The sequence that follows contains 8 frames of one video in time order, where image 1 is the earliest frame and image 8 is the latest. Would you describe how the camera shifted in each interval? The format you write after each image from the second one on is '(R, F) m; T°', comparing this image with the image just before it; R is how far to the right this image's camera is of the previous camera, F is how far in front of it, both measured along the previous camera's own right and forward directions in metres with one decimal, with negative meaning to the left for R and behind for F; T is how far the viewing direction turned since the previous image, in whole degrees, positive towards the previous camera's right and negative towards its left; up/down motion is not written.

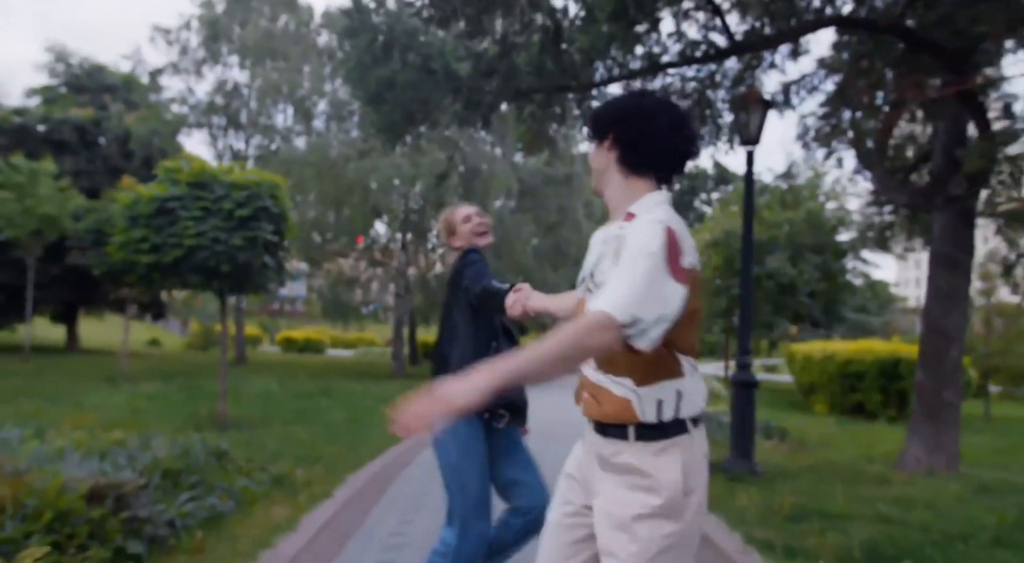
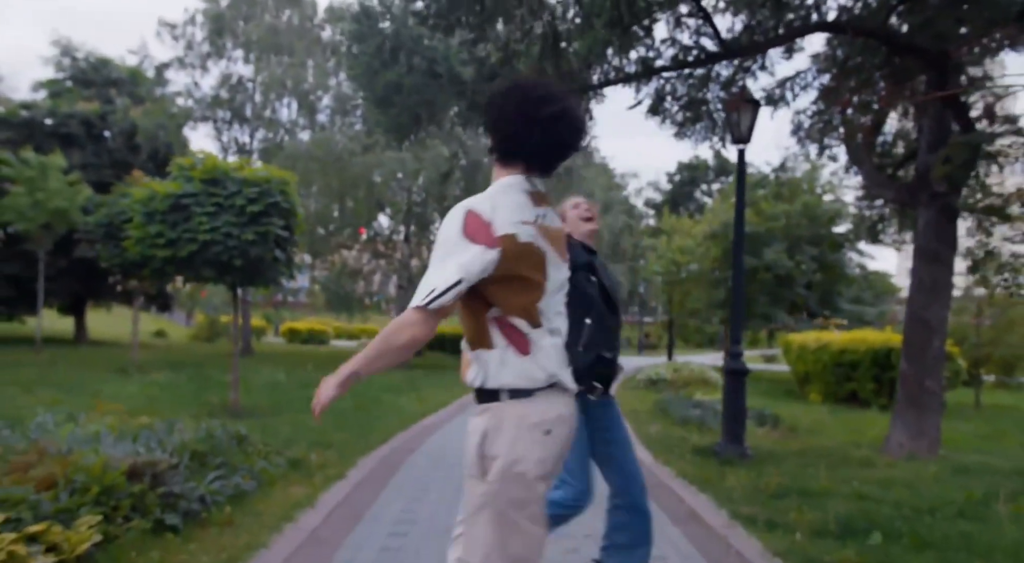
(0.0, -0.4) m; 0°
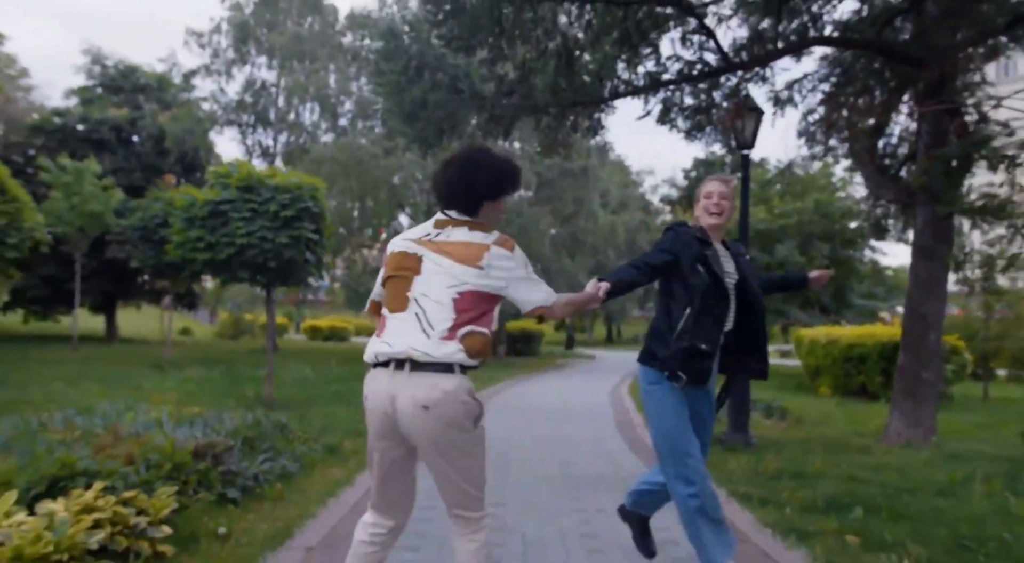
(0.0, -0.6) m; -1°
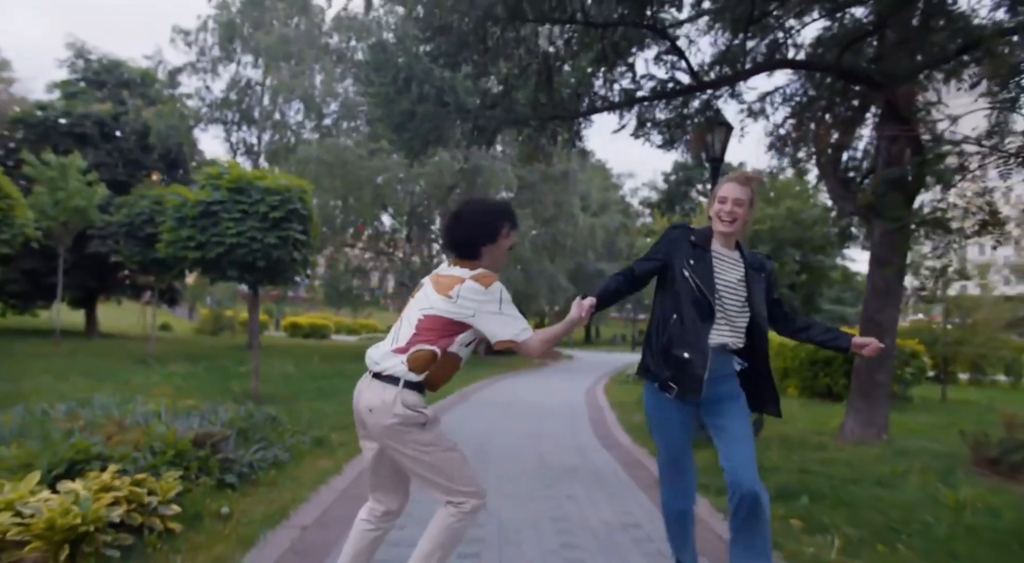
(0.0, -0.5) m; +2°
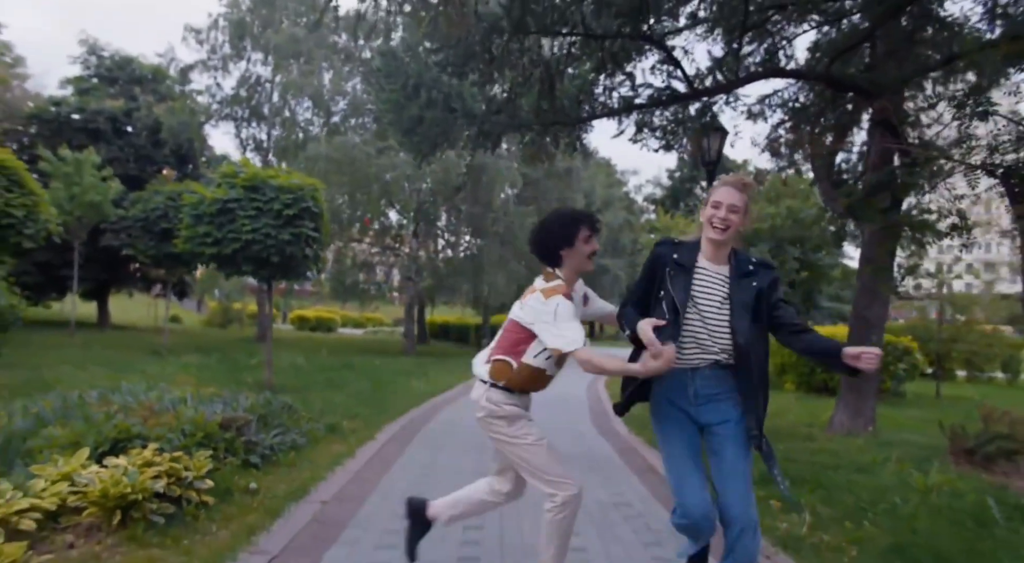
(0.0, -0.4) m; 0°
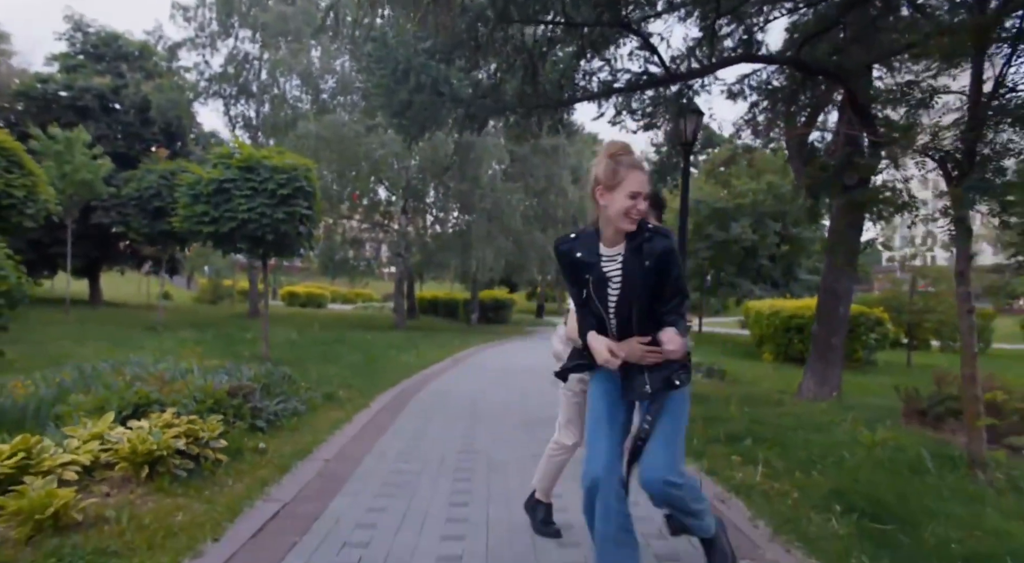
(0.0, -0.5) m; +1°
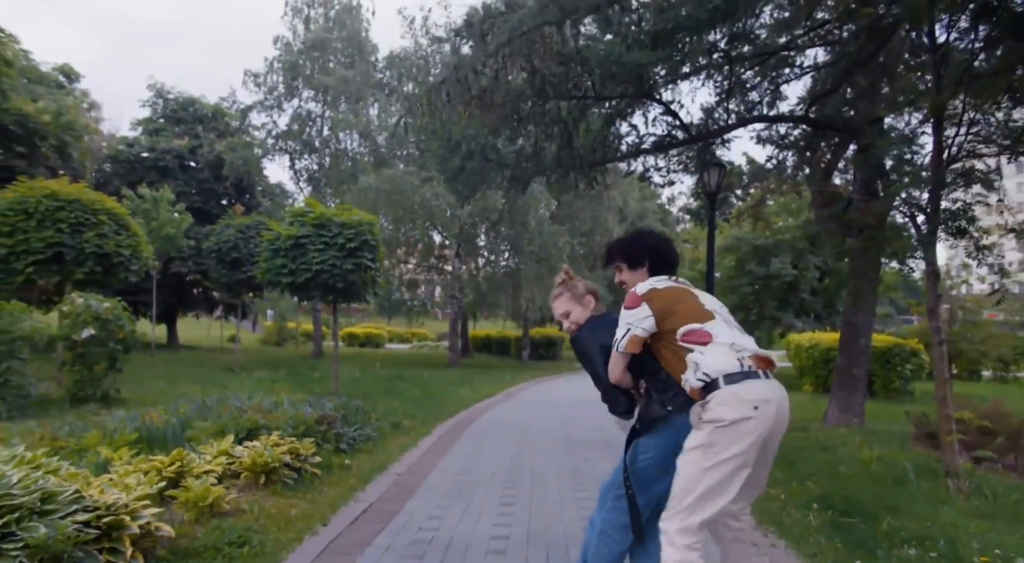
(+0.1, -1.2) m; -4°
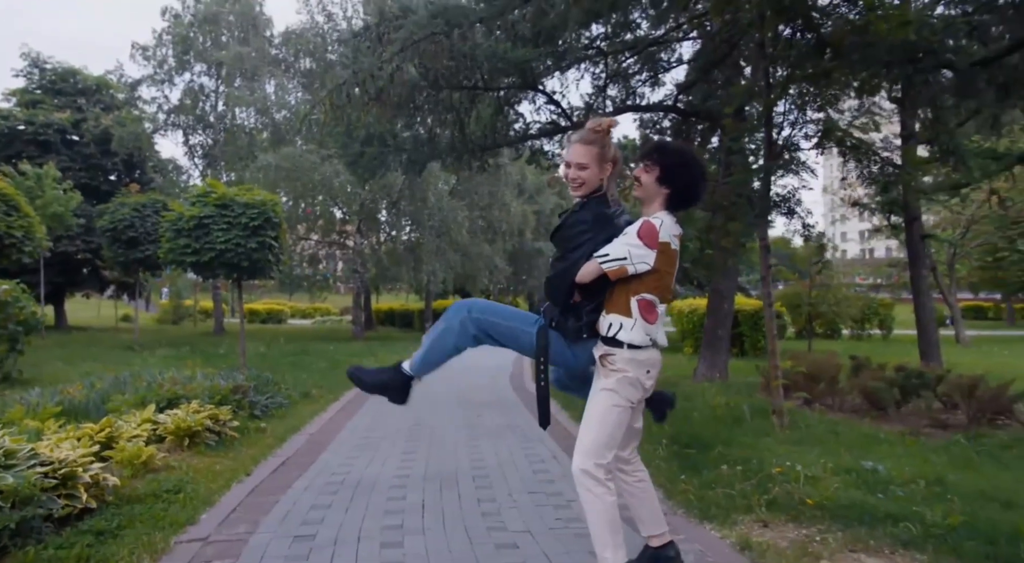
(+0.1, -0.9) m; +8°
